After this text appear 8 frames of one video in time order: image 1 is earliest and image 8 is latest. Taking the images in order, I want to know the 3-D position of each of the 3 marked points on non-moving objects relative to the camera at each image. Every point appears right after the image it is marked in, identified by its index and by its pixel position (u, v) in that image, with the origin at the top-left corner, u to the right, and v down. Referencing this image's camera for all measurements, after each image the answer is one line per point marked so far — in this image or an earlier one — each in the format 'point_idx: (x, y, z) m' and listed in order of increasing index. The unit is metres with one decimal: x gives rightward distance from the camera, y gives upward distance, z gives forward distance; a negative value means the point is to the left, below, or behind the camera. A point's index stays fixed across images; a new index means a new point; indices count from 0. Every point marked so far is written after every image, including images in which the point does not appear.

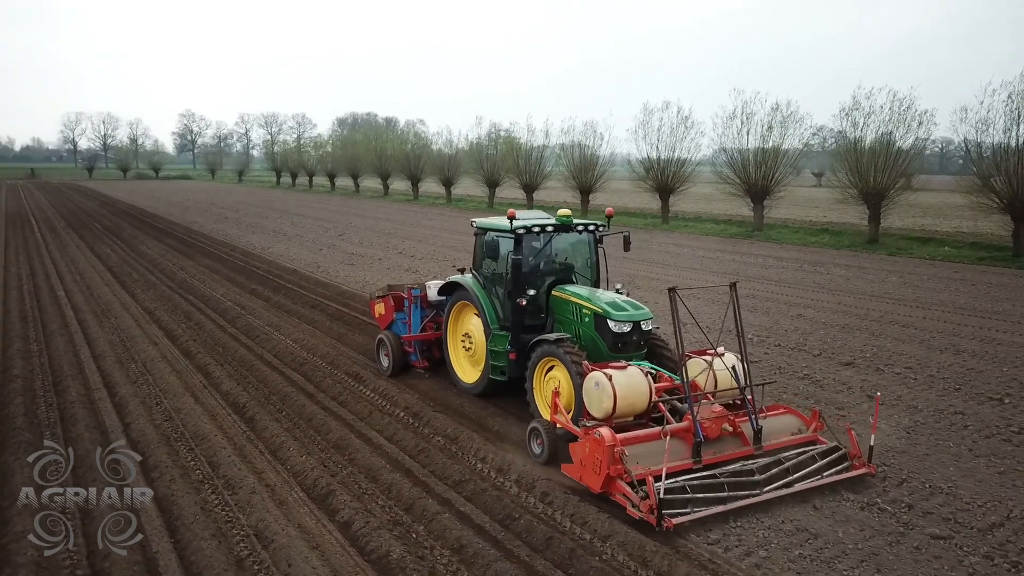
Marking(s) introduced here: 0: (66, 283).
0: (-8.4, +0.1, +15.2) m
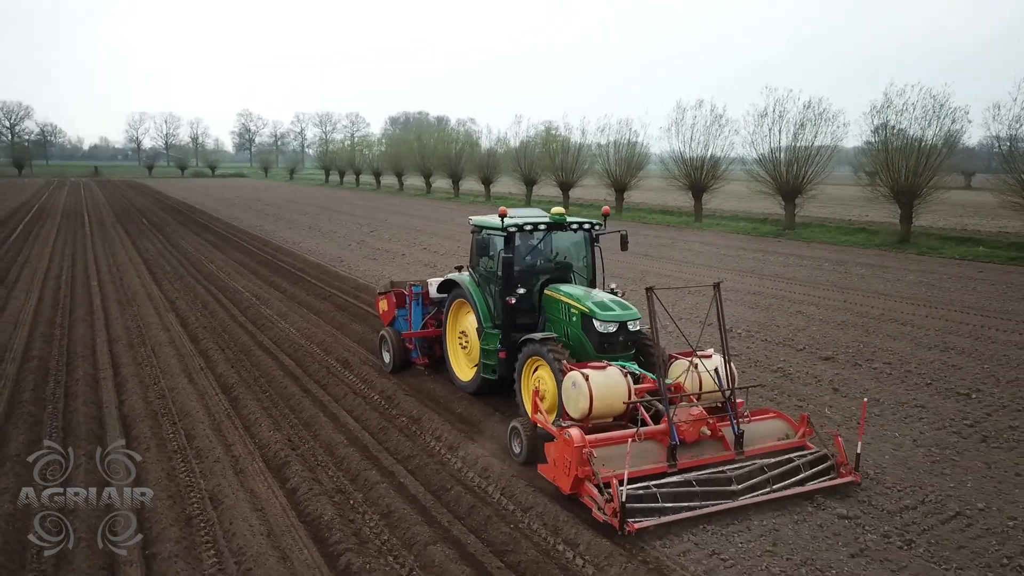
0: (-8.2, +0.3, +16.1) m
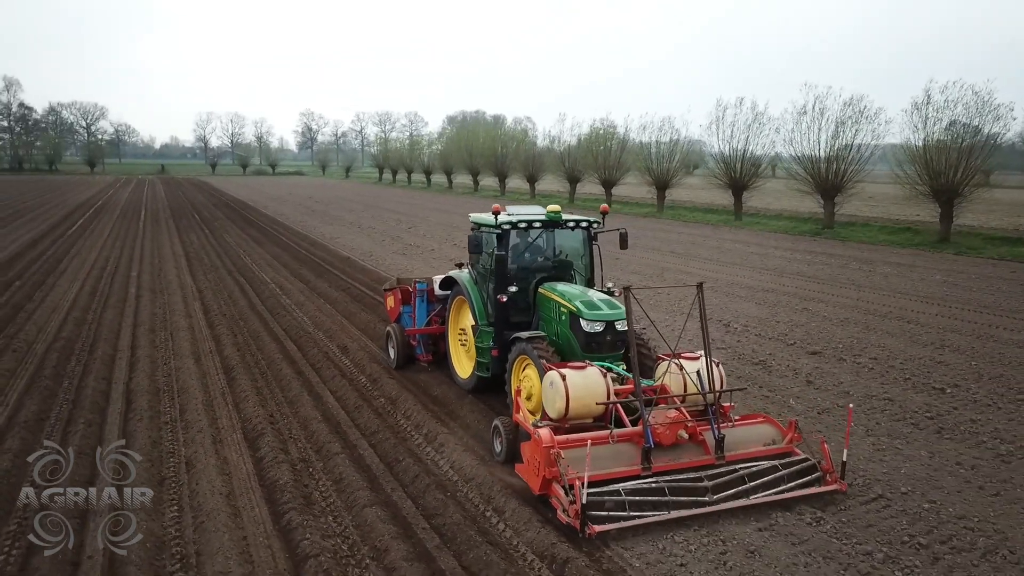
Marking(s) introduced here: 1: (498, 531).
0: (-7.8, +0.5, +17.1) m
1: (-0.1, -1.5, +5.0) m
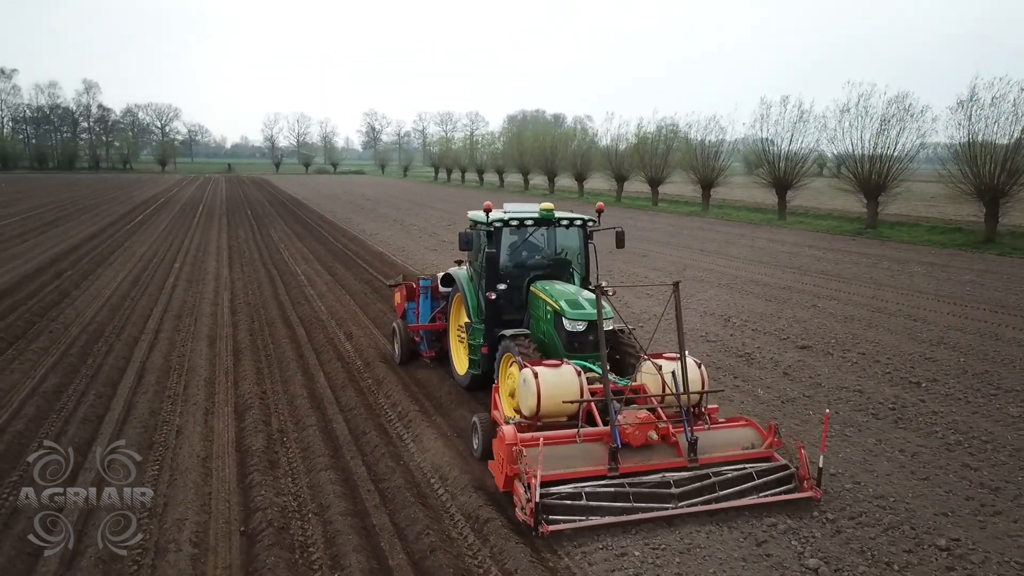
0: (-7.3, +0.7, +18.1) m
1: (-0.5, -1.4, +5.5) m
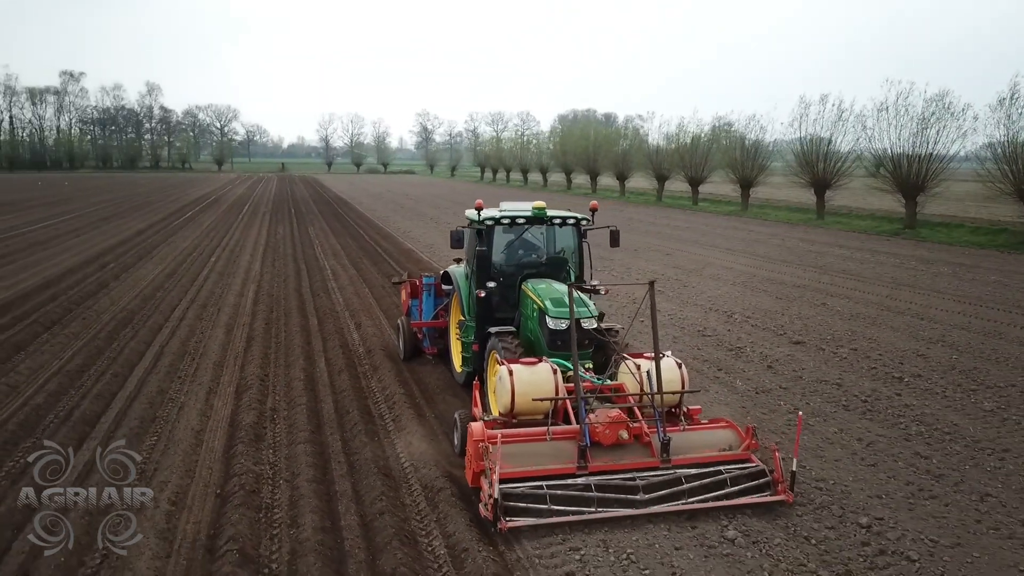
0: (-6.8, +0.8, +18.9) m
1: (-0.8, -1.3, +5.9) m
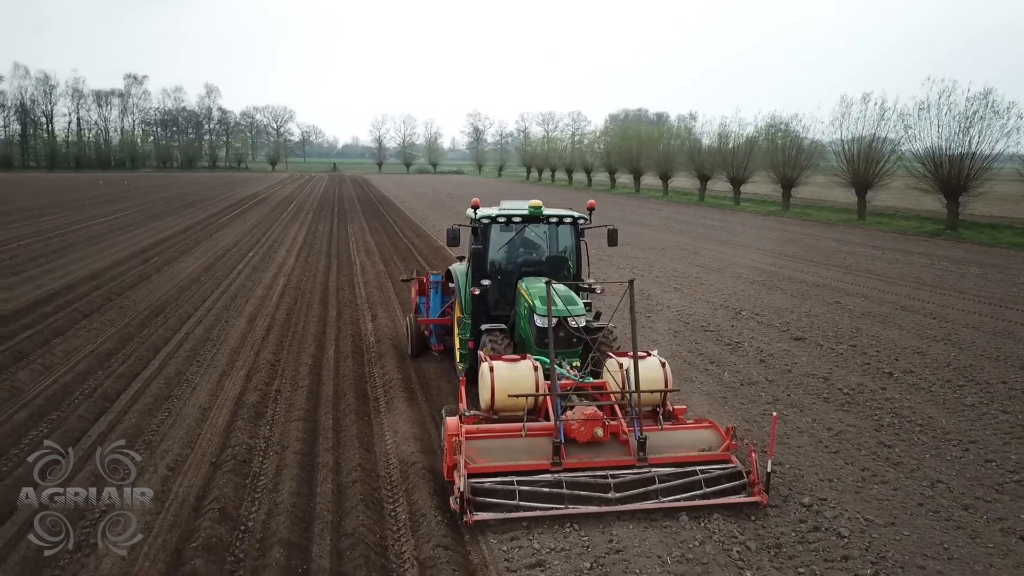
0: (-6.1, +1.0, +19.7) m
1: (-1.0, -1.2, +6.3) m
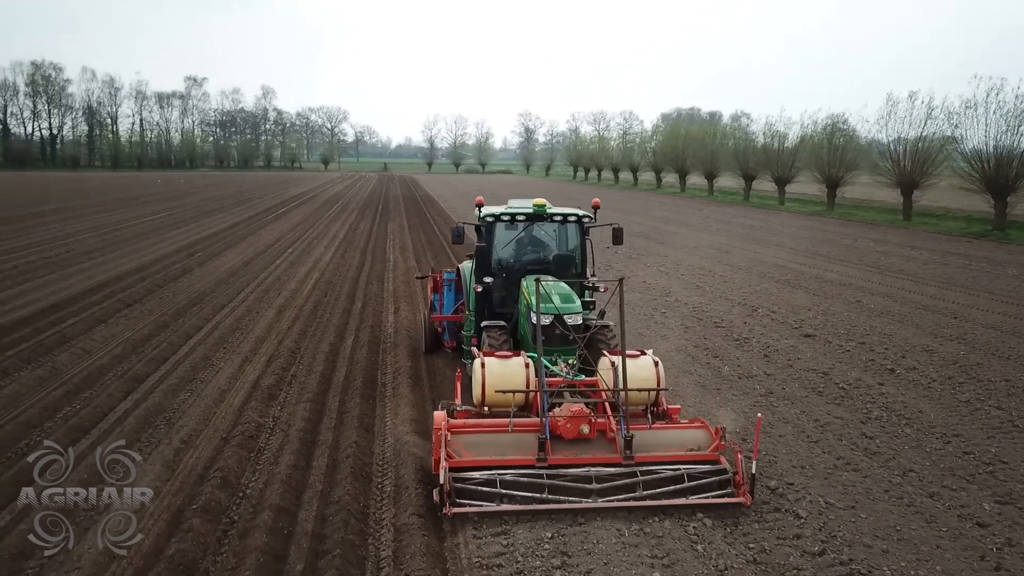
0: (-5.3, +1.1, +20.5) m
1: (-1.1, -1.2, +6.8) m
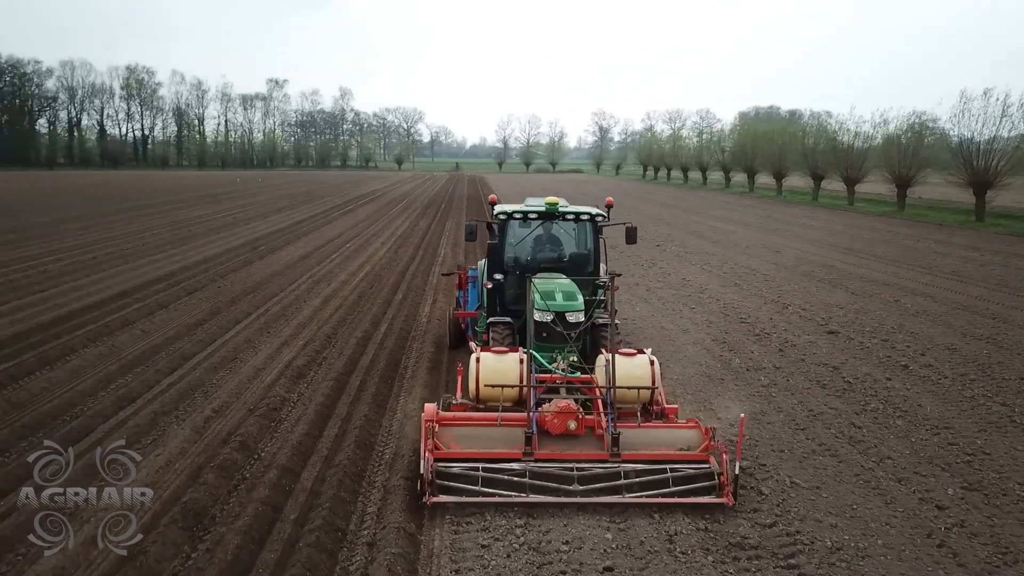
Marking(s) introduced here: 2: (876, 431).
0: (-4.0, +1.3, +21.3) m
1: (-1.1, -1.0, +7.3) m
2: (+3.1, -1.2, +6.7) m
